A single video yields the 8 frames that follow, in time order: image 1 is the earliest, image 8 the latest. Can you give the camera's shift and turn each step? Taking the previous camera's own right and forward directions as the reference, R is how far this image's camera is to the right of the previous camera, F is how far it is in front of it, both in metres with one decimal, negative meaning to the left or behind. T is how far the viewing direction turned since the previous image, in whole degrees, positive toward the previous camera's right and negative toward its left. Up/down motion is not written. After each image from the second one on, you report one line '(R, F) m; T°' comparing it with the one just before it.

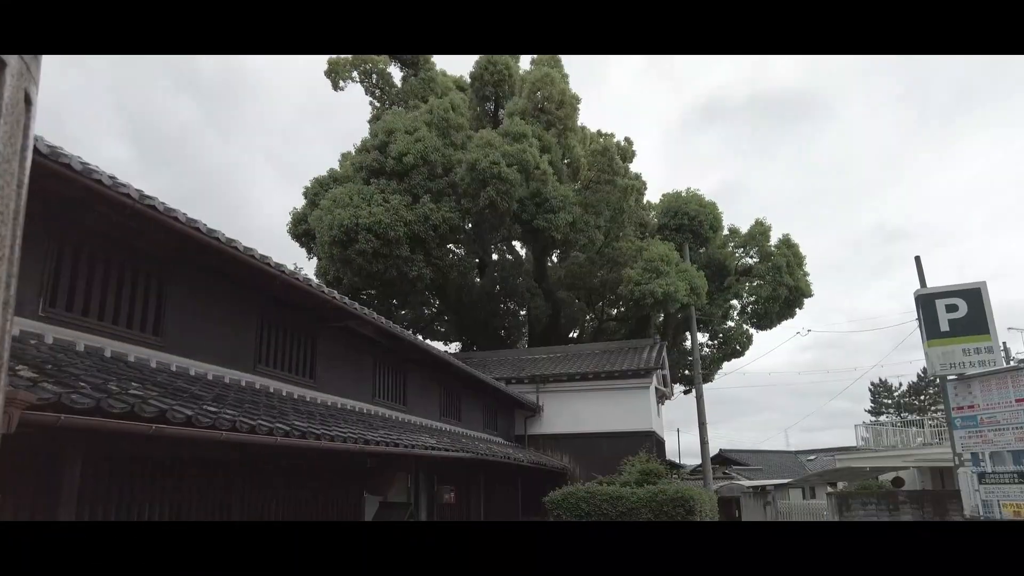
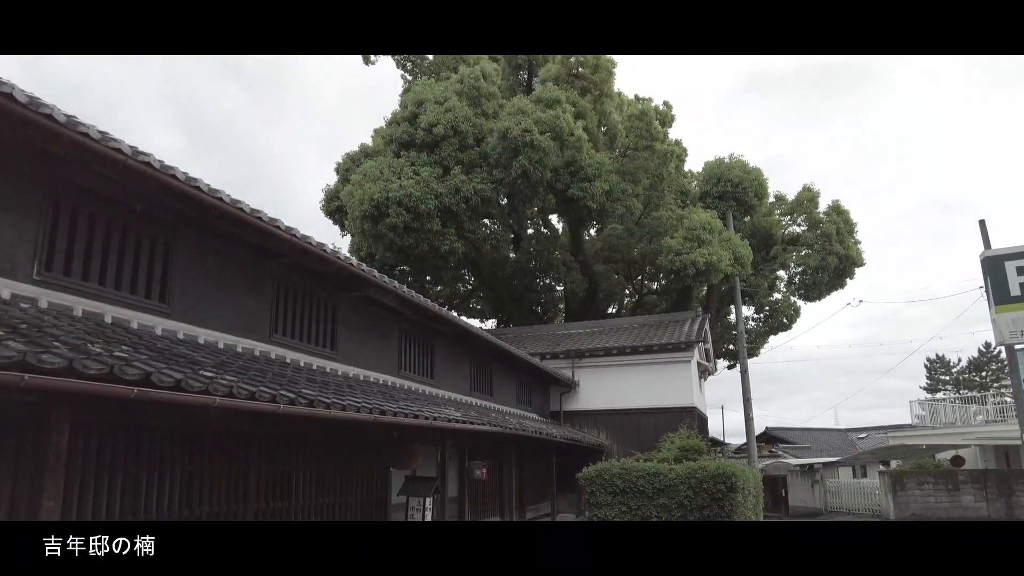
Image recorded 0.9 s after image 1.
(+0.2, +0.5) m; -4°
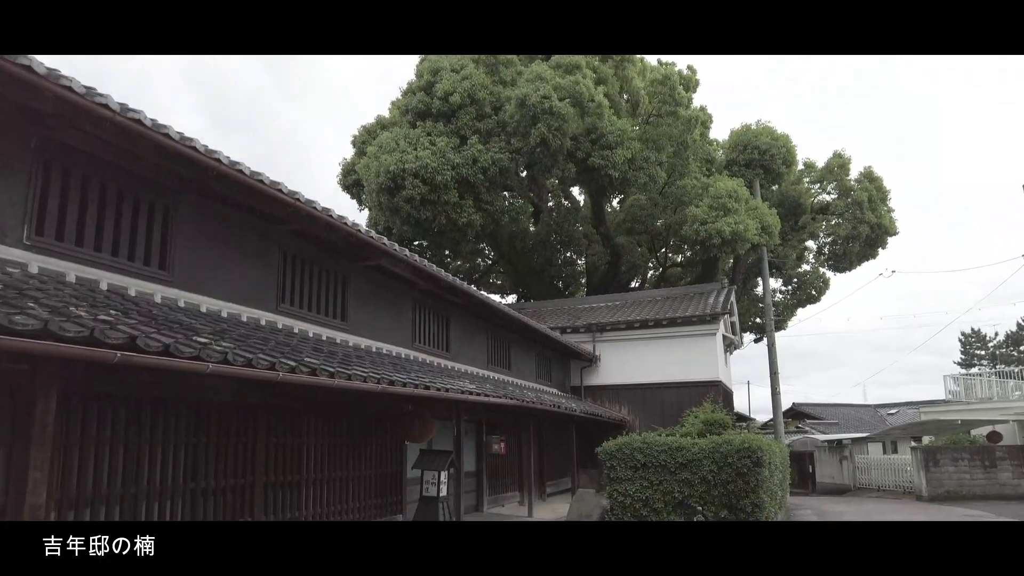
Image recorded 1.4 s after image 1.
(+0.1, +0.3) m; -2°
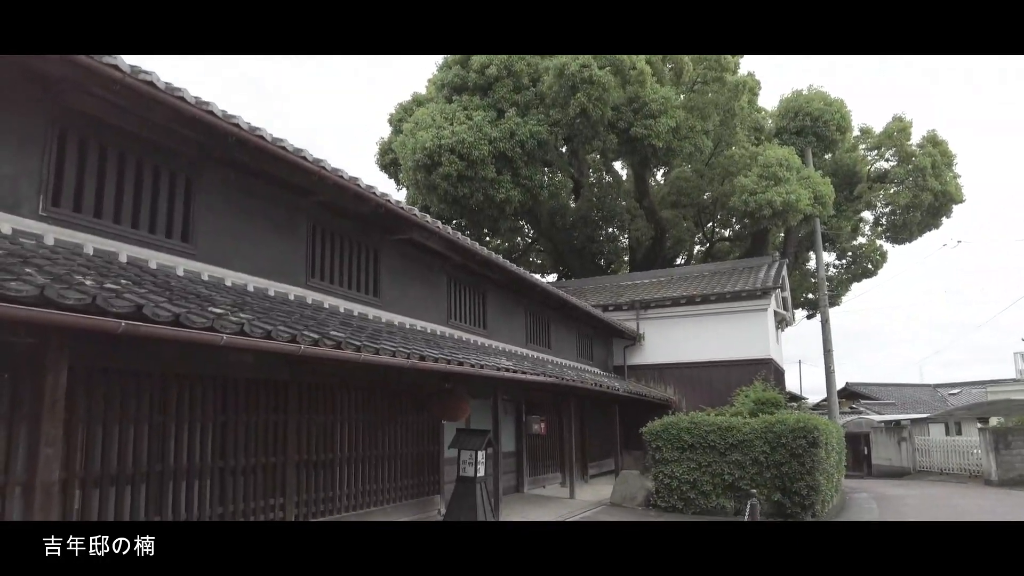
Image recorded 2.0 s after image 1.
(+0.1, +0.4) m; -4°
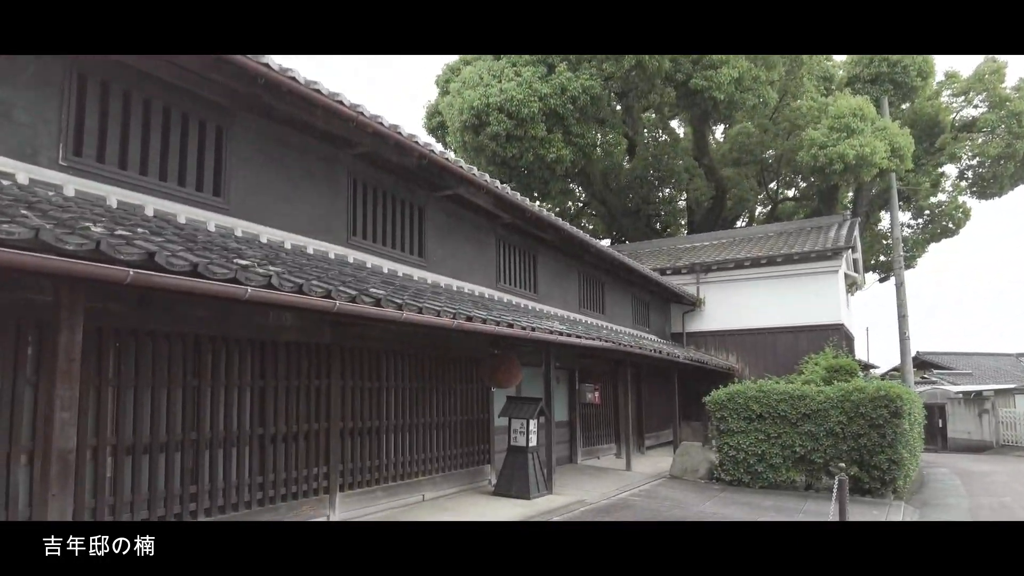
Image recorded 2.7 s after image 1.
(0.0, +0.5) m; -4°
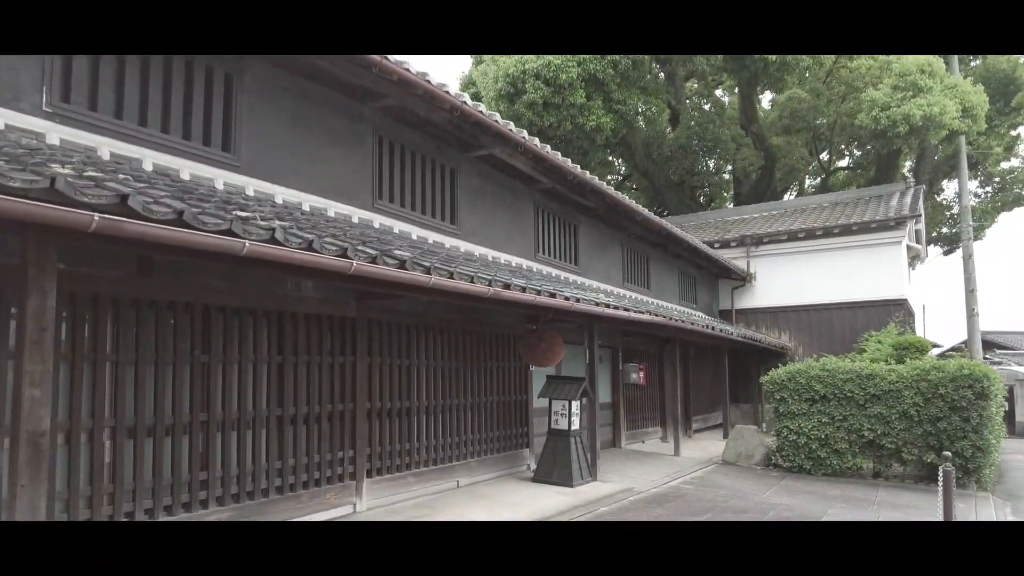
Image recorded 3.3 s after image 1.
(-0.1, +0.7) m; -3°
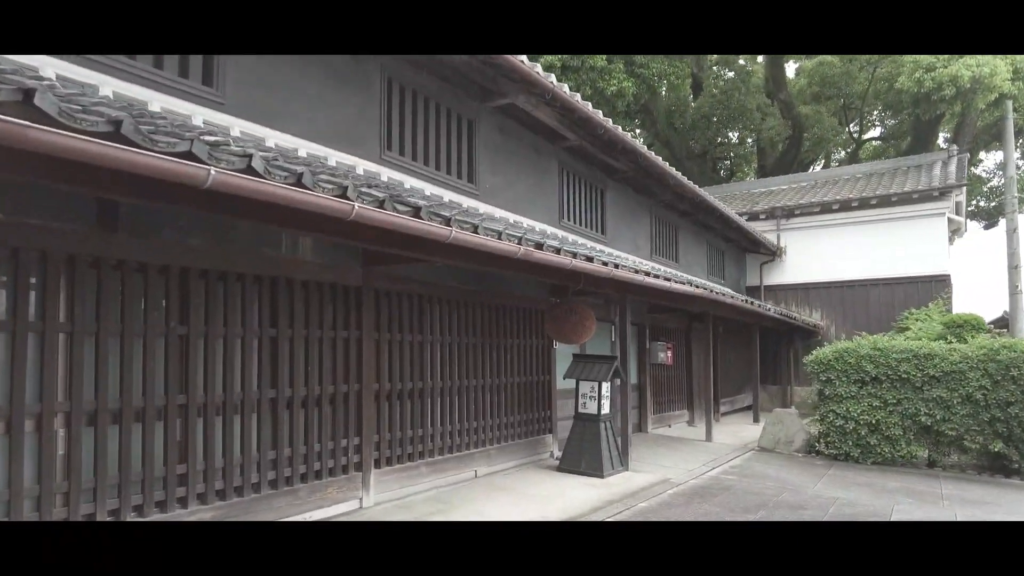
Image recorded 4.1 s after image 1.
(-0.2, +0.8) m; -1°
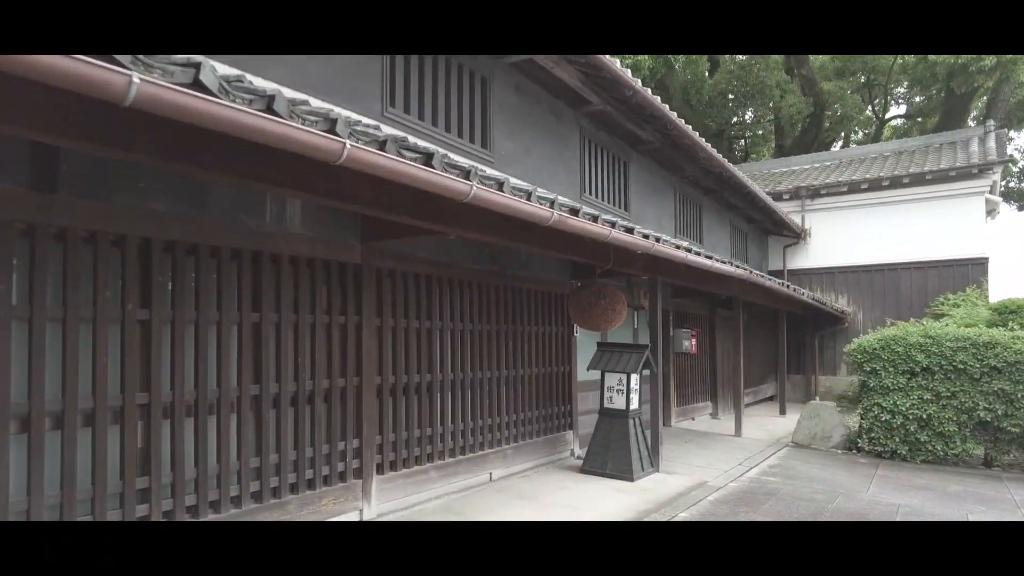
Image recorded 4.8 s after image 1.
(-0.1, +0.7) m; 0°
